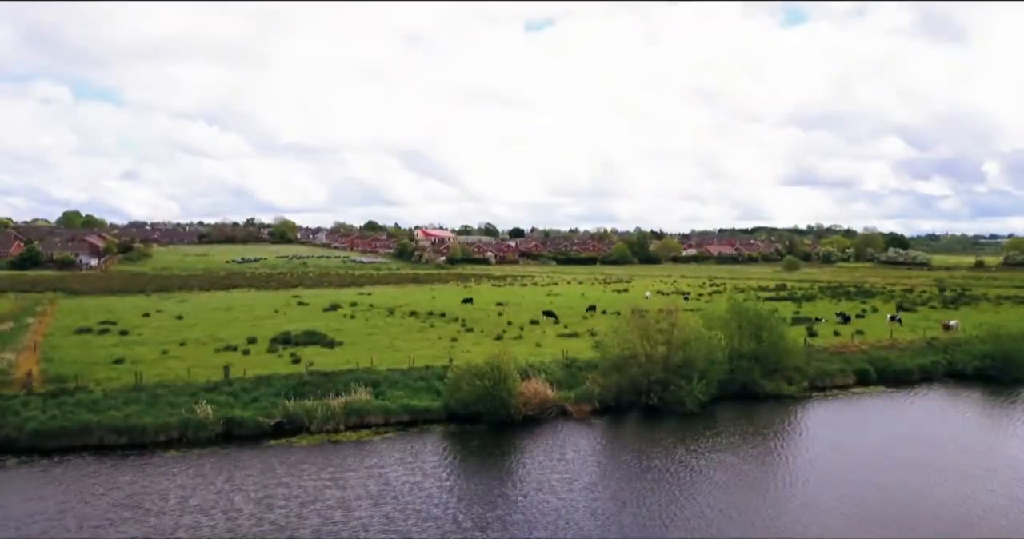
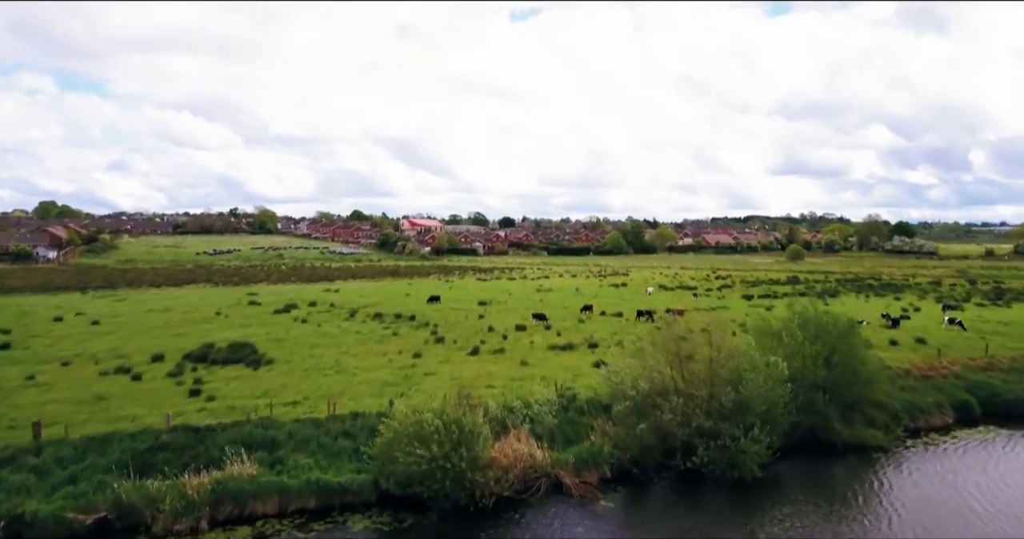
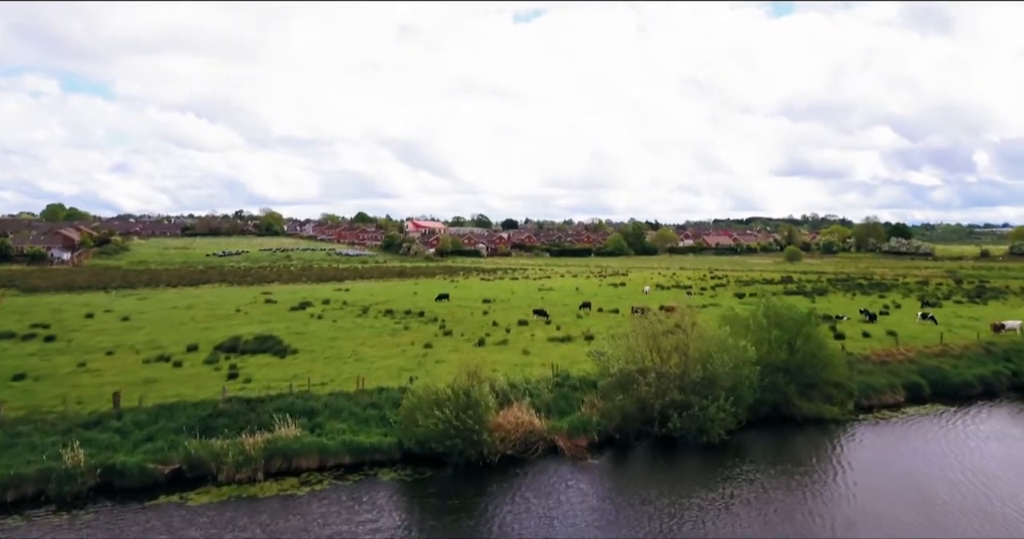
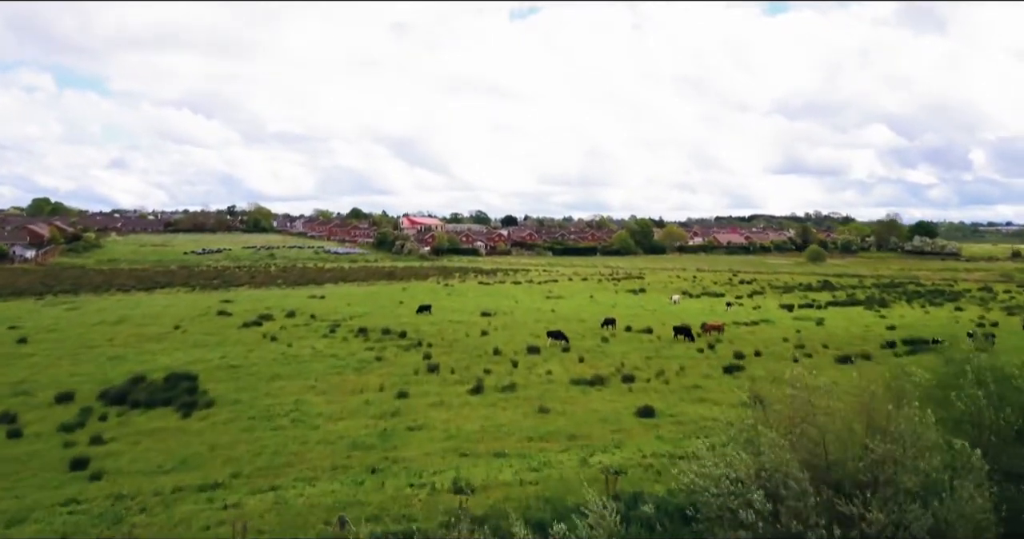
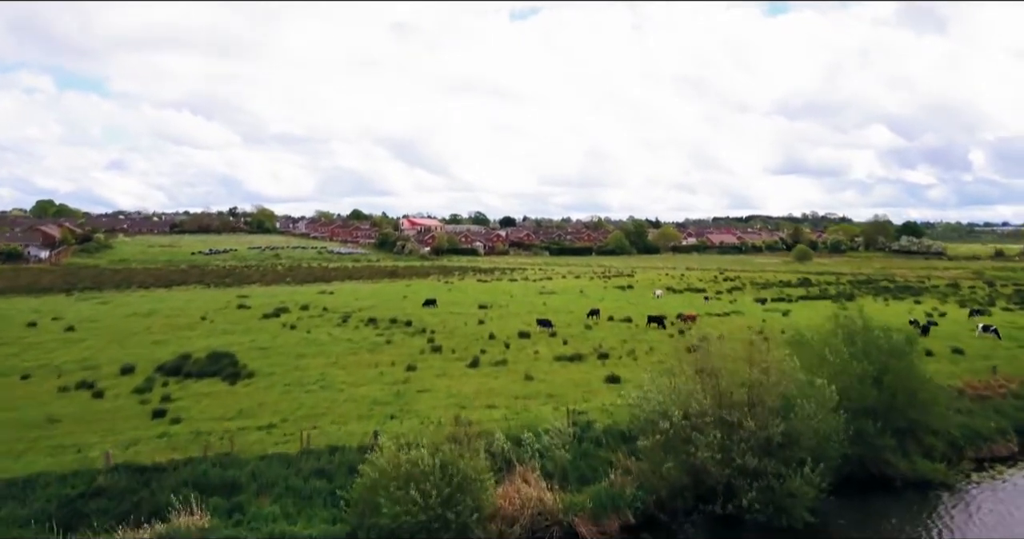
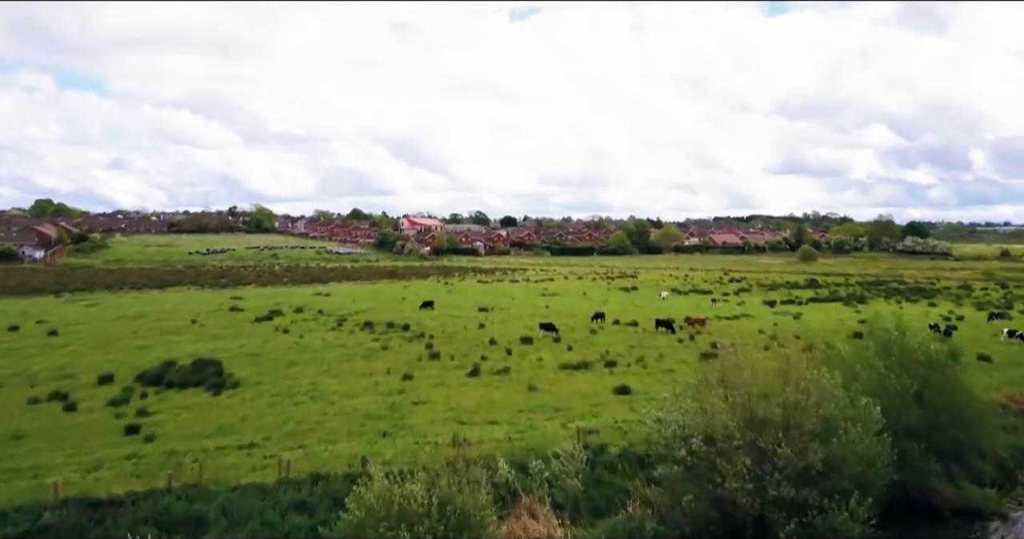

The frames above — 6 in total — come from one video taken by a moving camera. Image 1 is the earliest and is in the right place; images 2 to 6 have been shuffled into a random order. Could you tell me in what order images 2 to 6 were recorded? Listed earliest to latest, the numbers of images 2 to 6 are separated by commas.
3, 2, 5, 6, 4
